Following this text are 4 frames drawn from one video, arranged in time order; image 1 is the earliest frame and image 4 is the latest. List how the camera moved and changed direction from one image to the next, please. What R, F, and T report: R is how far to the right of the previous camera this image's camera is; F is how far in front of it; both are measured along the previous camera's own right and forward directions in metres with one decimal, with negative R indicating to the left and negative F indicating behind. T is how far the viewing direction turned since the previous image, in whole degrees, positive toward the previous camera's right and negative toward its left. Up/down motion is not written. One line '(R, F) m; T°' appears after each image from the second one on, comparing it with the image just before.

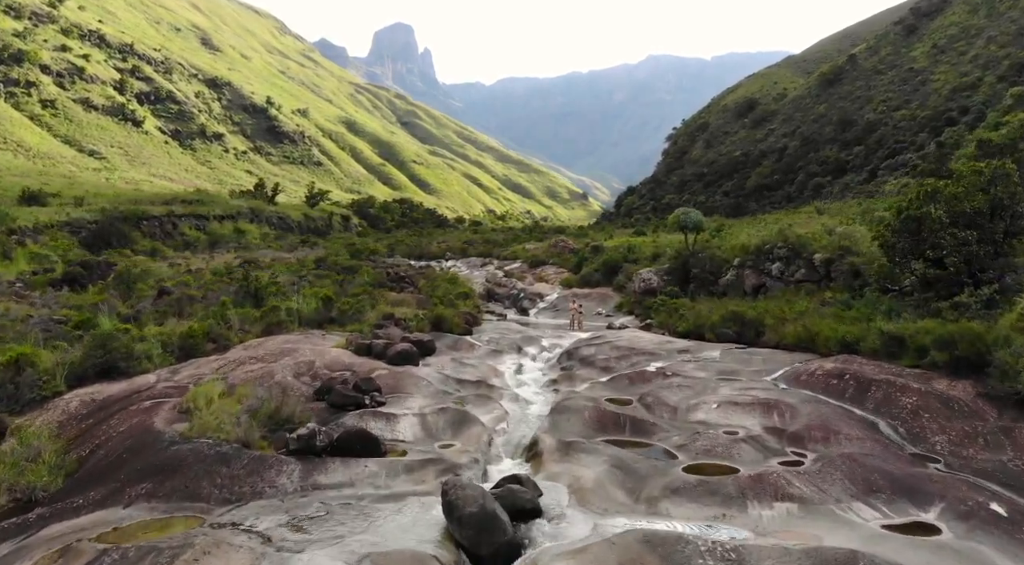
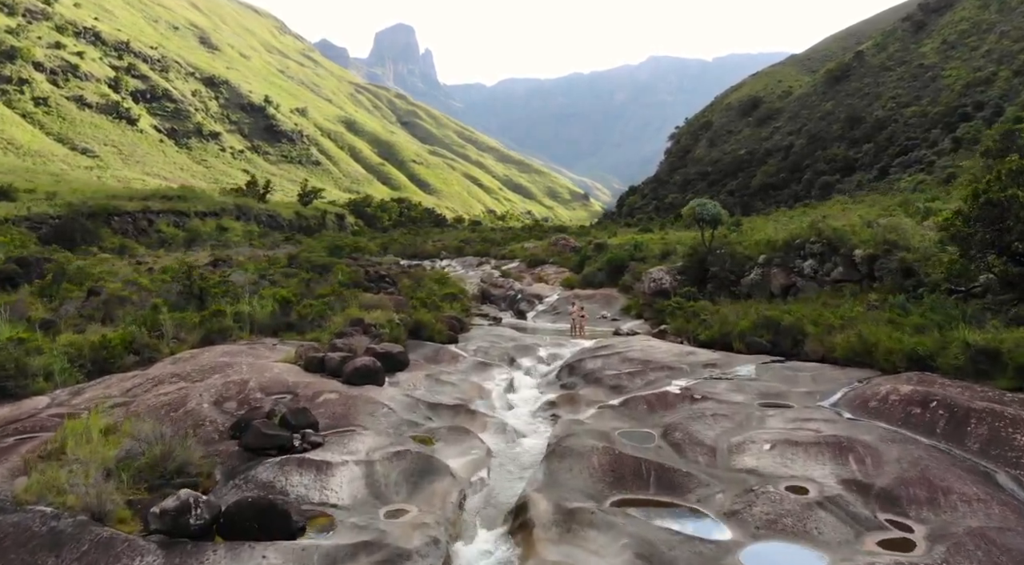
(+0.3, +4.0) m; 0°
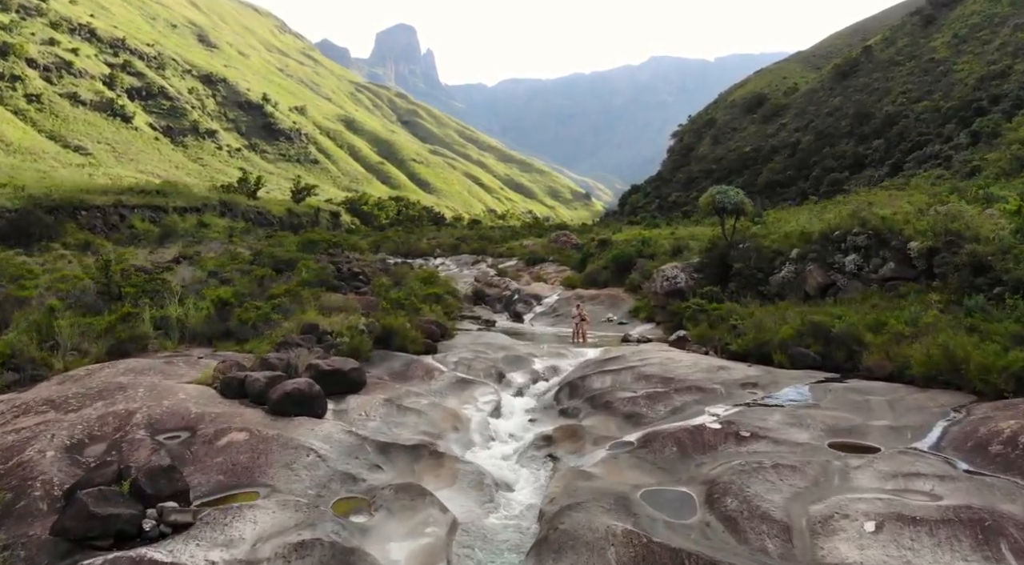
(+0.3, +4.0) m; 0°
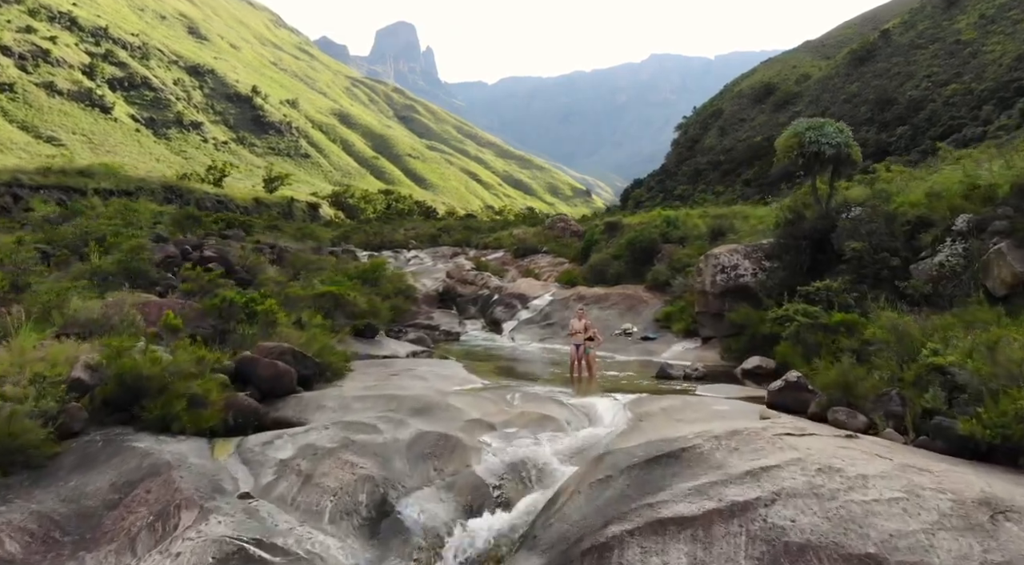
(+1.0, +10.5) m; 0°
